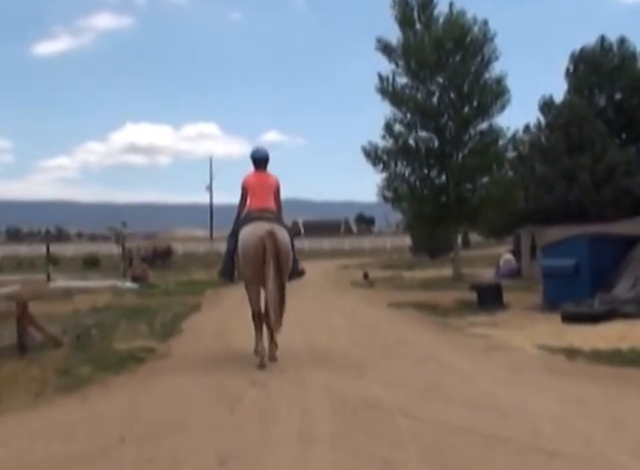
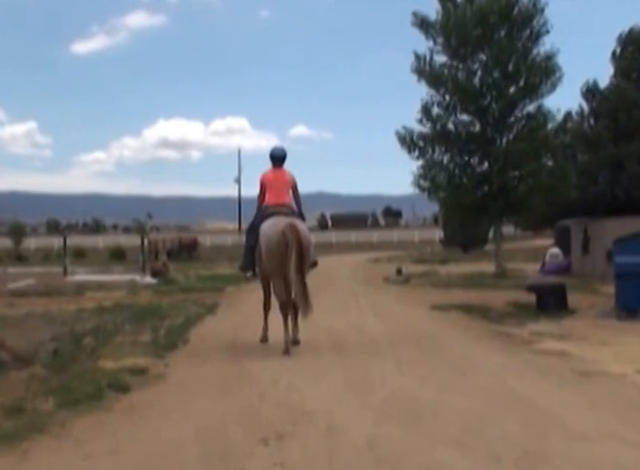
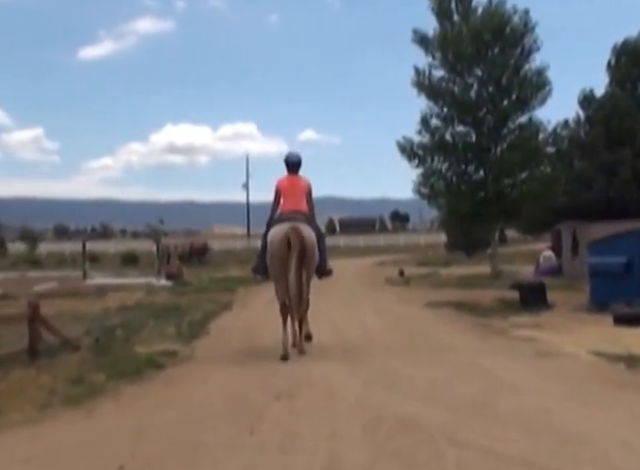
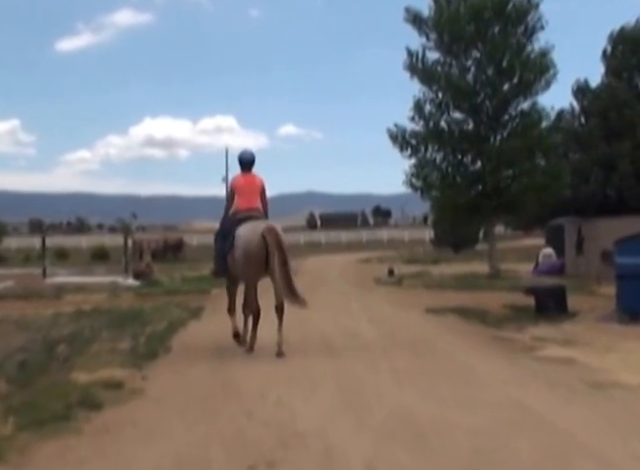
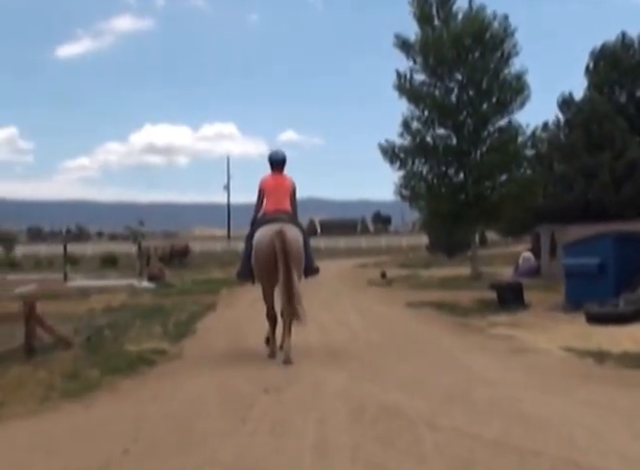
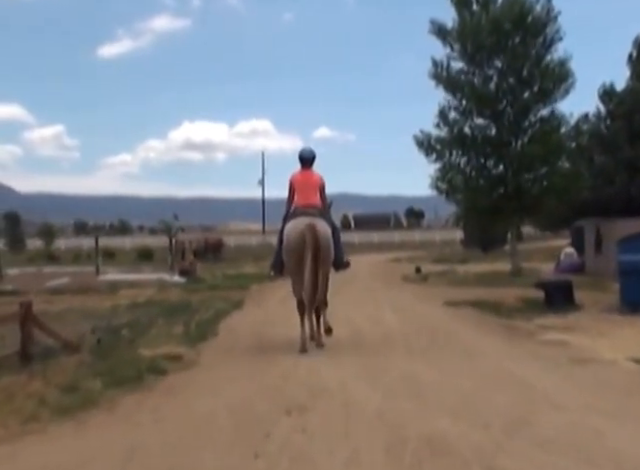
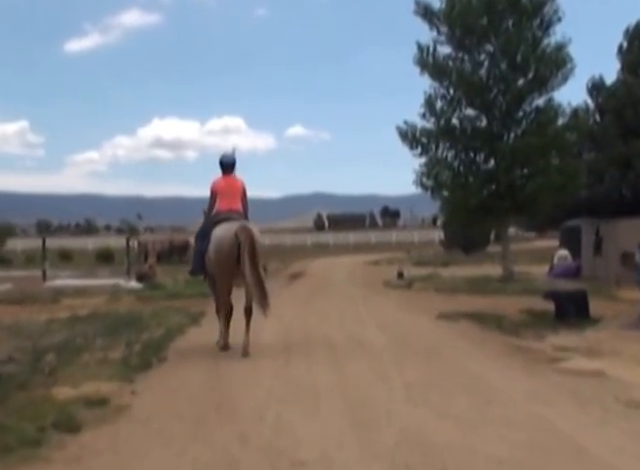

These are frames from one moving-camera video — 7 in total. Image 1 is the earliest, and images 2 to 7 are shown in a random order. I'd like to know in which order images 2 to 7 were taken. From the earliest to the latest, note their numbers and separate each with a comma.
5, 3, 6, 2, 4, 7
